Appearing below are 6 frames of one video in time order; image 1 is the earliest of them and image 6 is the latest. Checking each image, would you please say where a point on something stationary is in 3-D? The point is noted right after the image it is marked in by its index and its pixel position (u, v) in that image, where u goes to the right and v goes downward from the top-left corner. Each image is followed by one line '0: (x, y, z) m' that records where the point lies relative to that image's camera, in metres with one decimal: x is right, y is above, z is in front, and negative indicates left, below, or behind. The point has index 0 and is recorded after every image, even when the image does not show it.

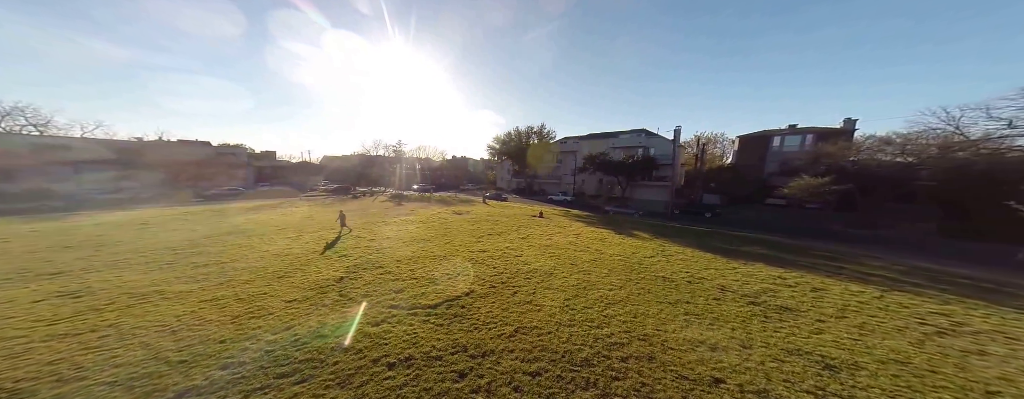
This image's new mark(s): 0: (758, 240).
0: (+12.5, -2.1, +14.2) m
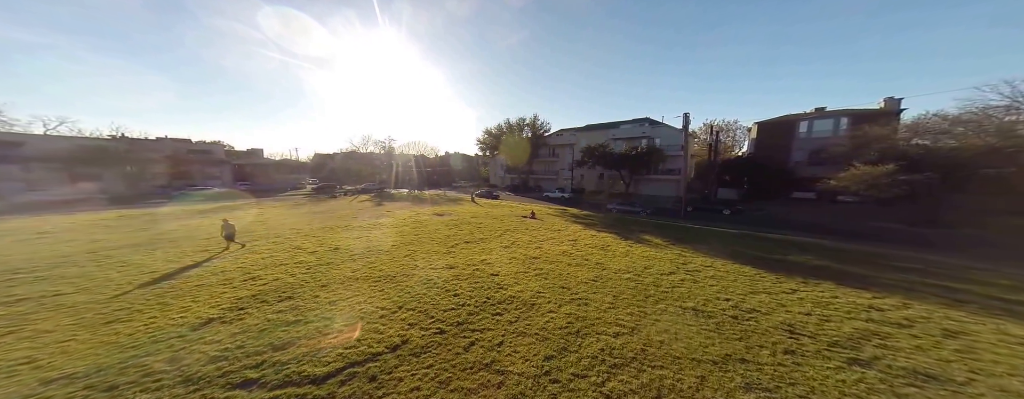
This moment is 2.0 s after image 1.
0: (+11.8, -1.9, +11.5) m
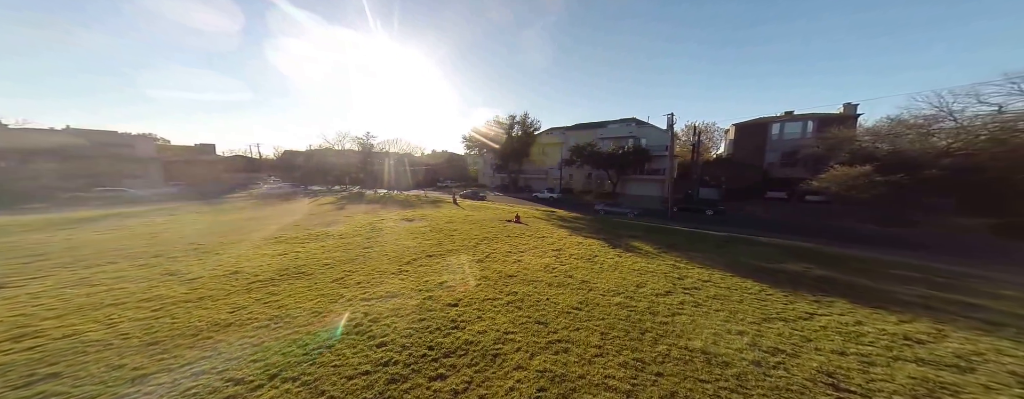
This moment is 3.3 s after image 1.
0: (+10.8, -2.0, +10.7) m
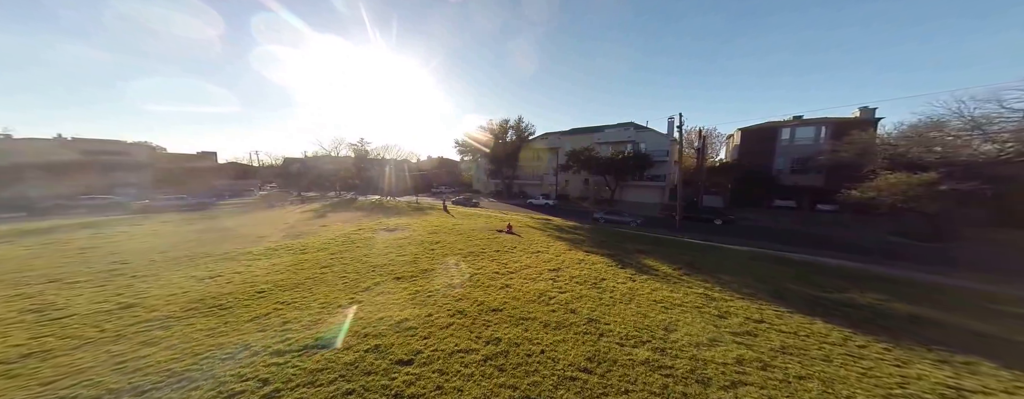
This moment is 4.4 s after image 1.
0: (+10.5, -2.4, +8.8) m
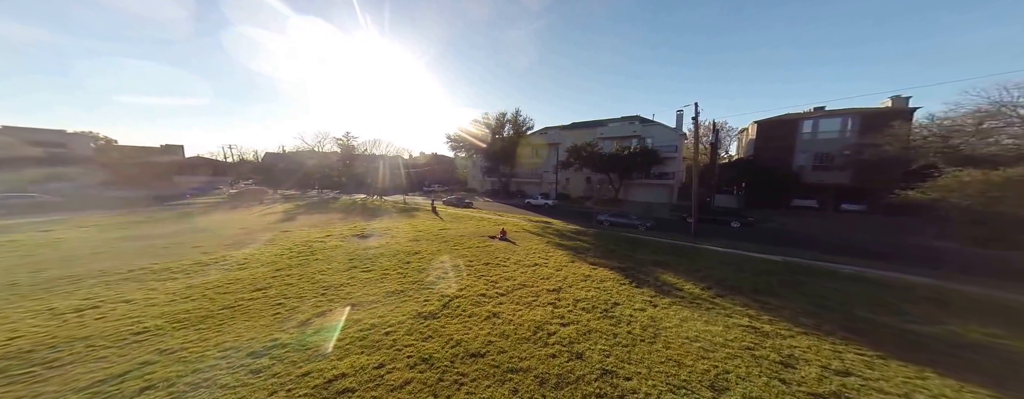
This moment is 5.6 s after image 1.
0: (+10.2, -2.4, +7.0) m
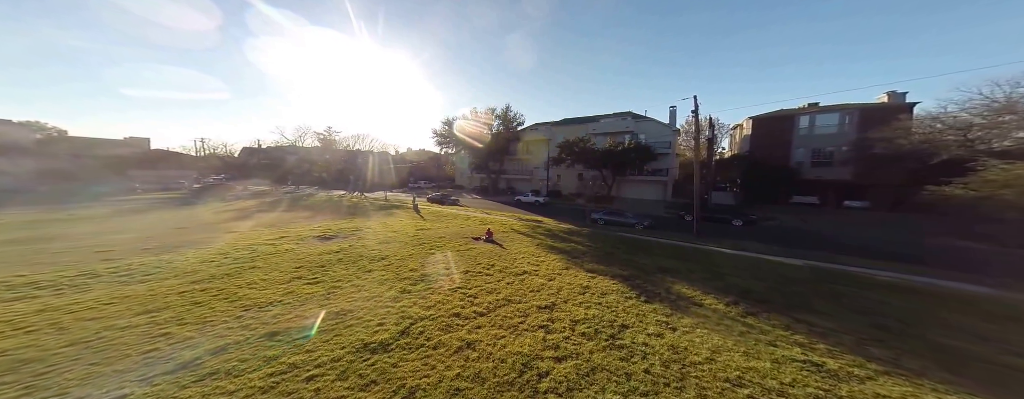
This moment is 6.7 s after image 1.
0: (+9.8, -2.3, +5.7) m
